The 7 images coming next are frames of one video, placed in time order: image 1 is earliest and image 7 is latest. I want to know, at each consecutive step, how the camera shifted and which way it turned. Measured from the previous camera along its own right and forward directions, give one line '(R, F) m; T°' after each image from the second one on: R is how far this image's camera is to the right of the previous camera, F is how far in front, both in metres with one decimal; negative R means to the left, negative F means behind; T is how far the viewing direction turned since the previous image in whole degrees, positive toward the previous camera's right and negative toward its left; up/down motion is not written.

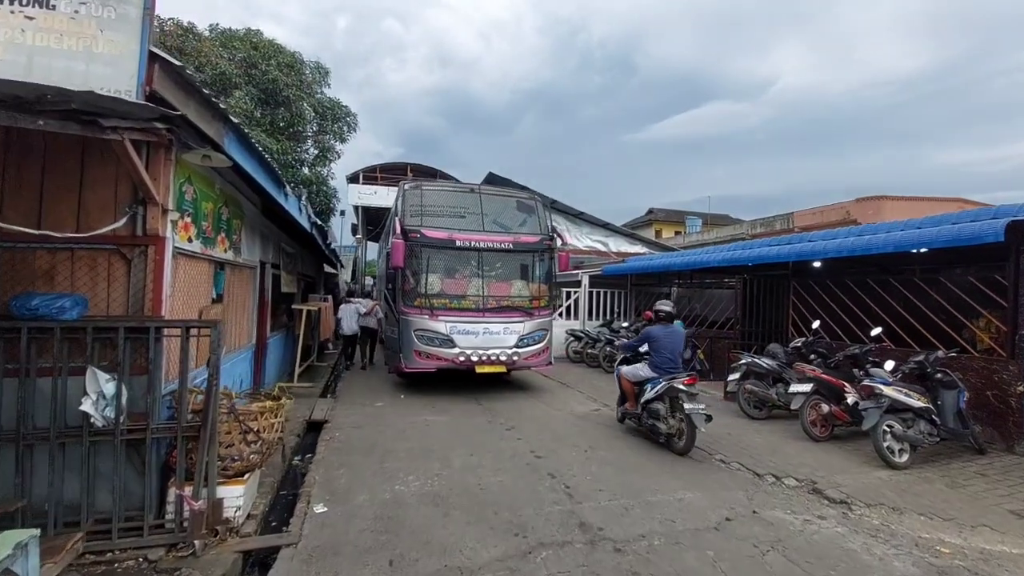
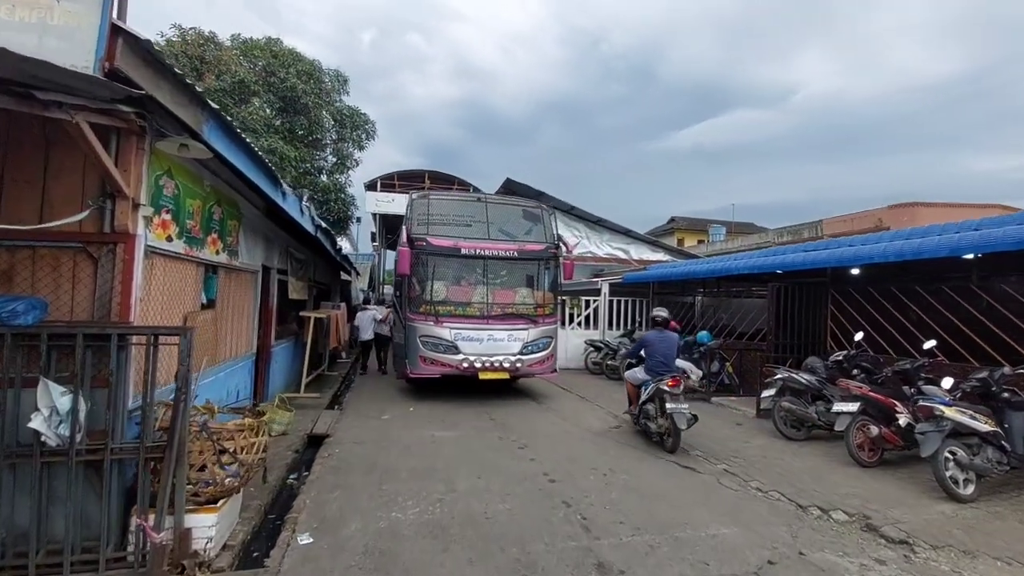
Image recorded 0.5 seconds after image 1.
(+0.1, +0.5) m; -2°
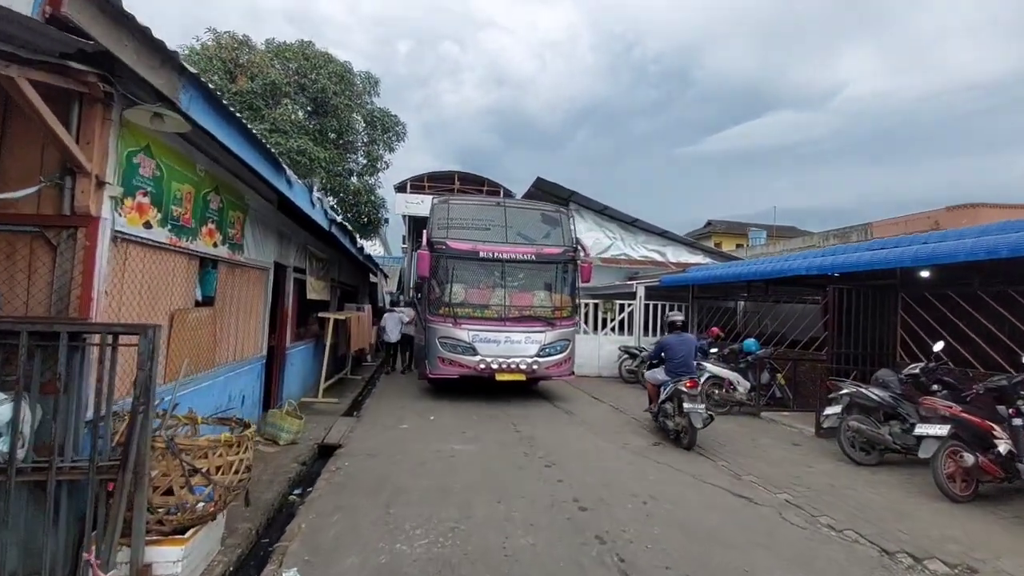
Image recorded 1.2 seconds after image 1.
(+0.1, +0.7) m; -4°
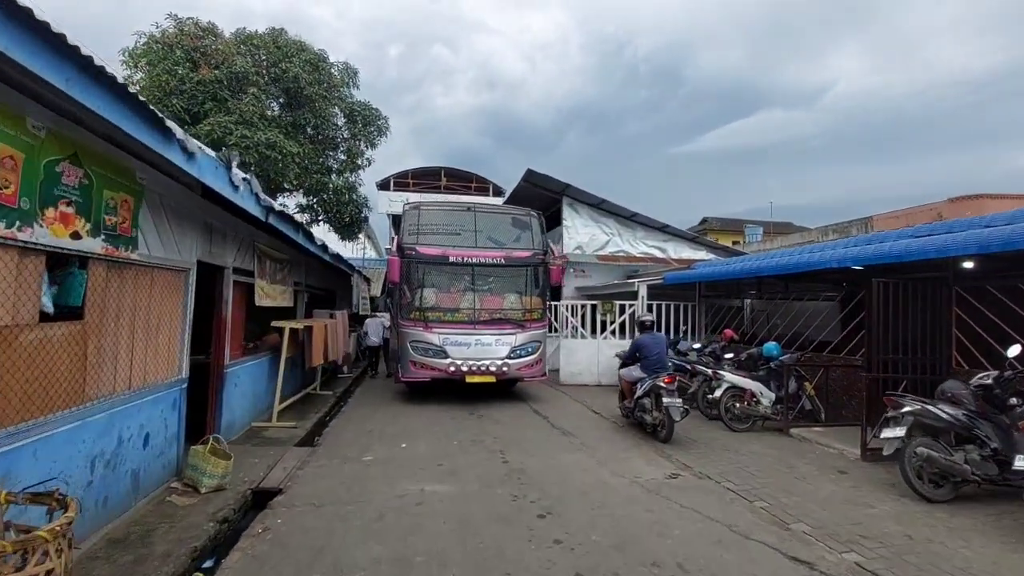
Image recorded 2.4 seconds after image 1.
(+0.1, +1.3) m; +1°
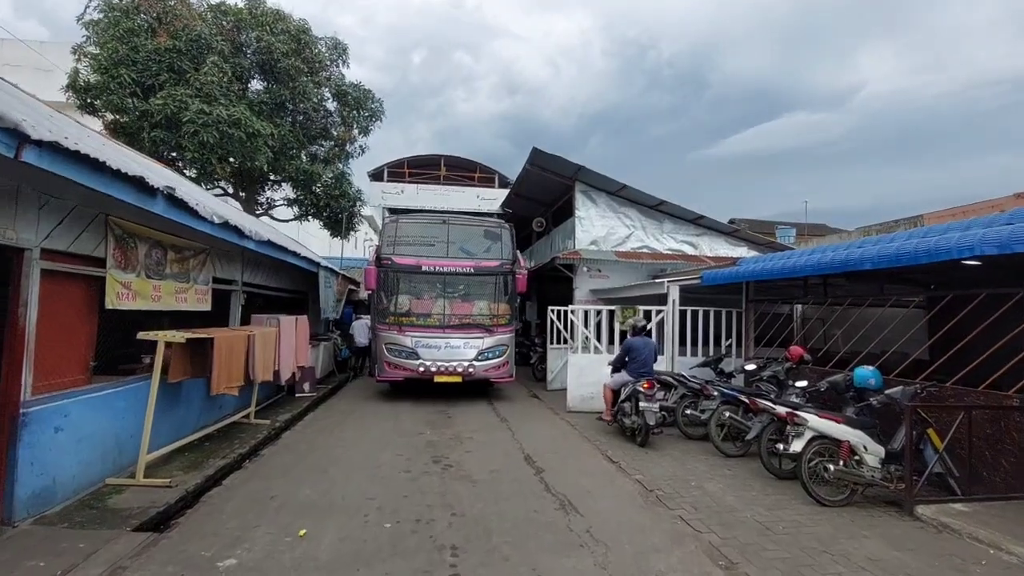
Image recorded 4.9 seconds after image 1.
(+0.5, +2.6) m; -2°
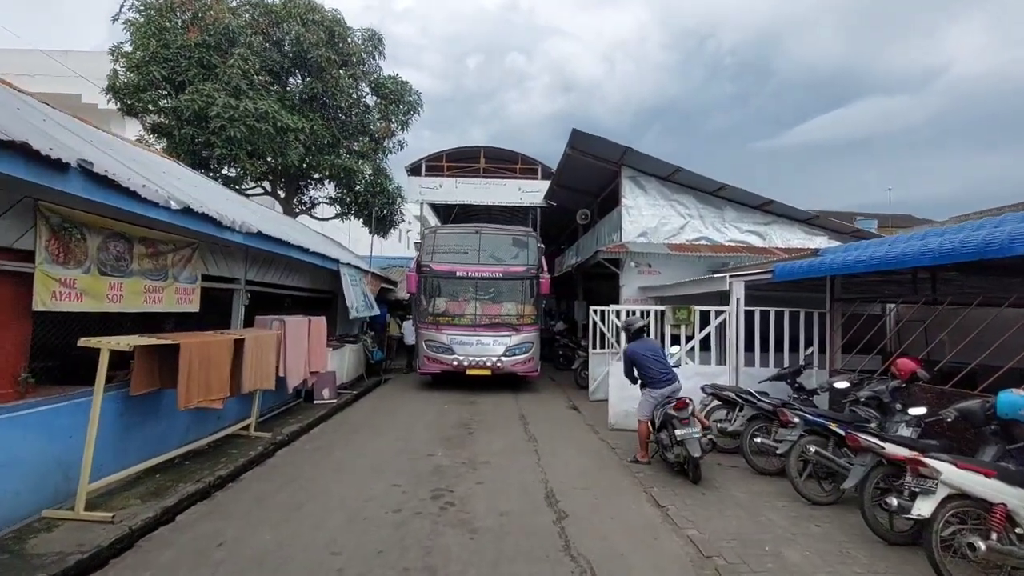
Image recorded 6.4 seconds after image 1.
(+0.4, +1.3) m; -6°
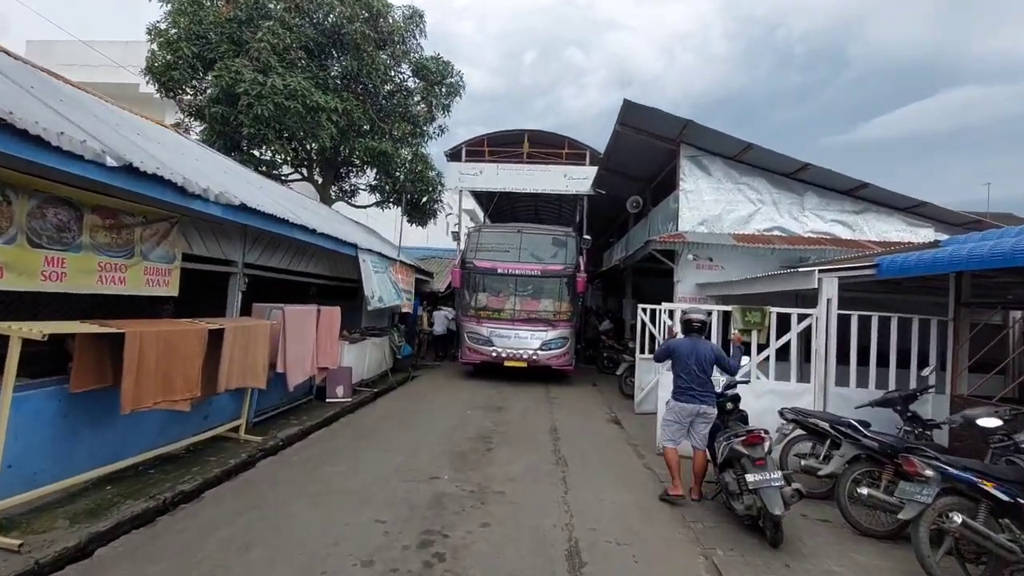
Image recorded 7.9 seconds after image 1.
(+0.3, +1.3) m; -6°
